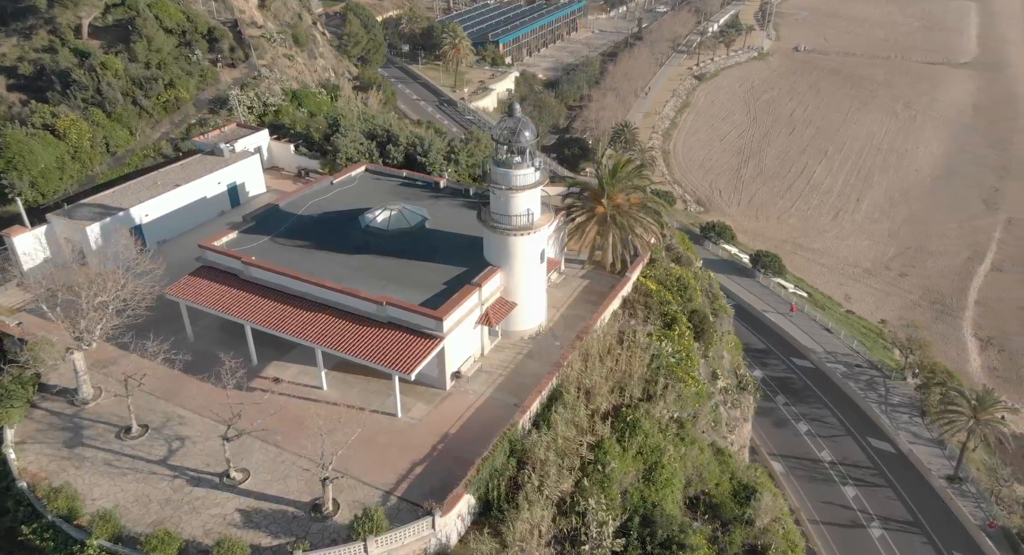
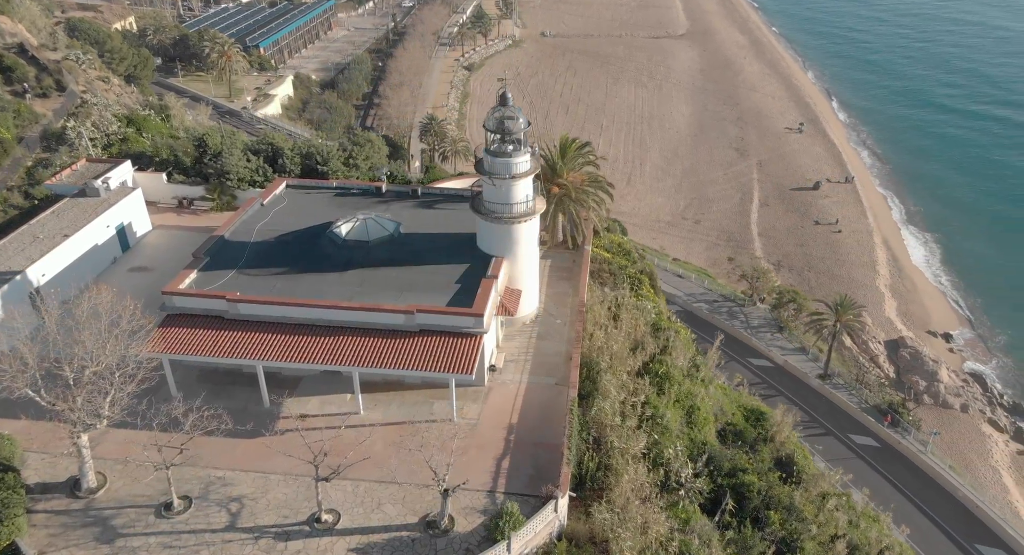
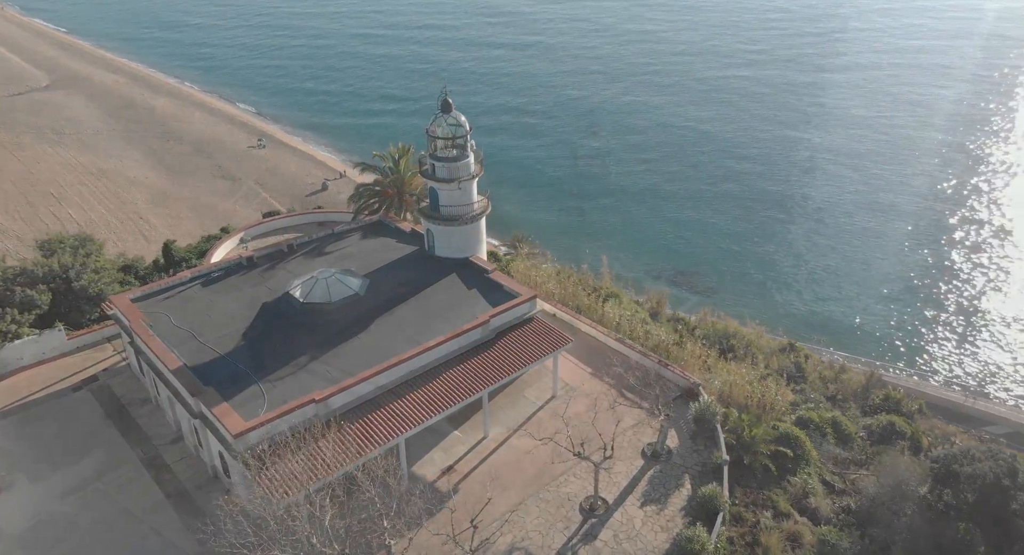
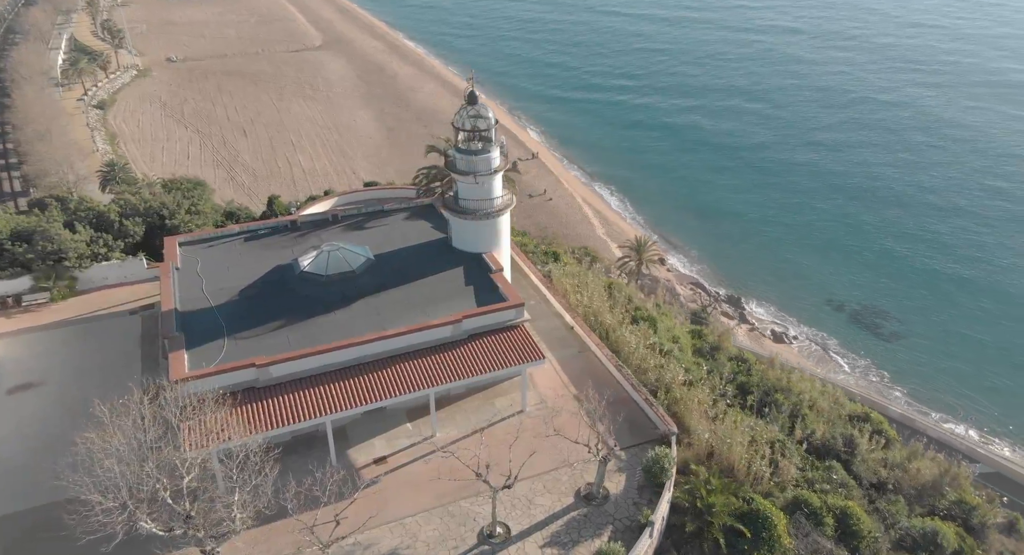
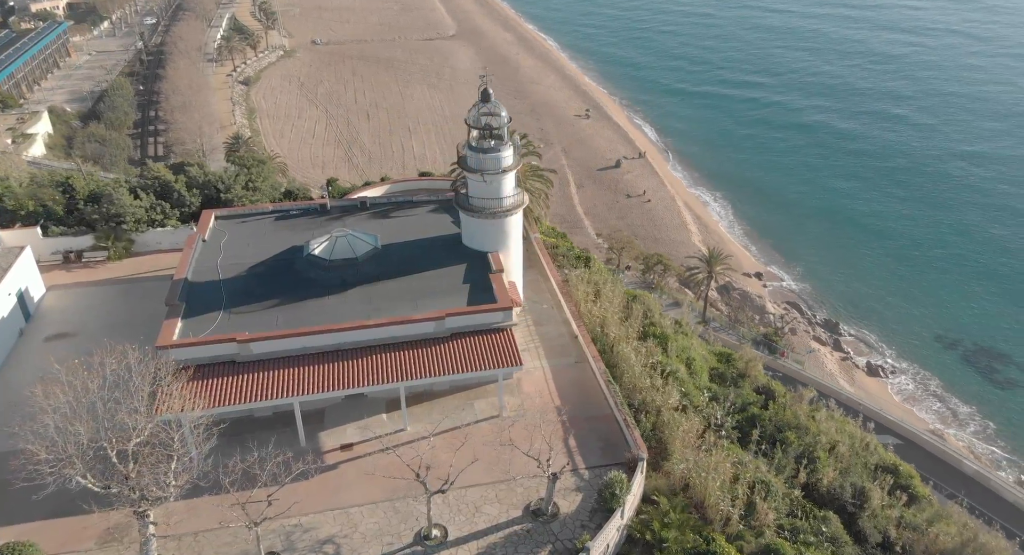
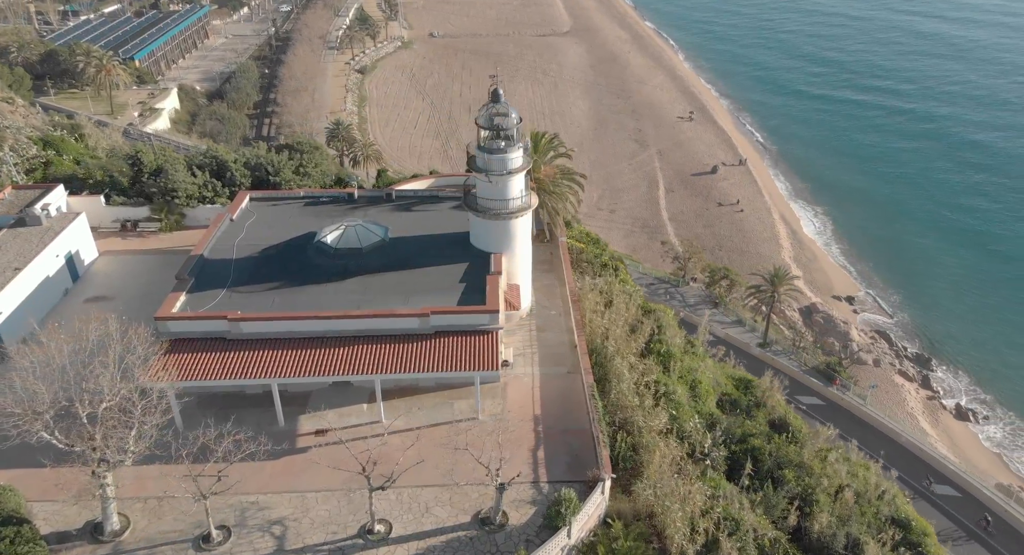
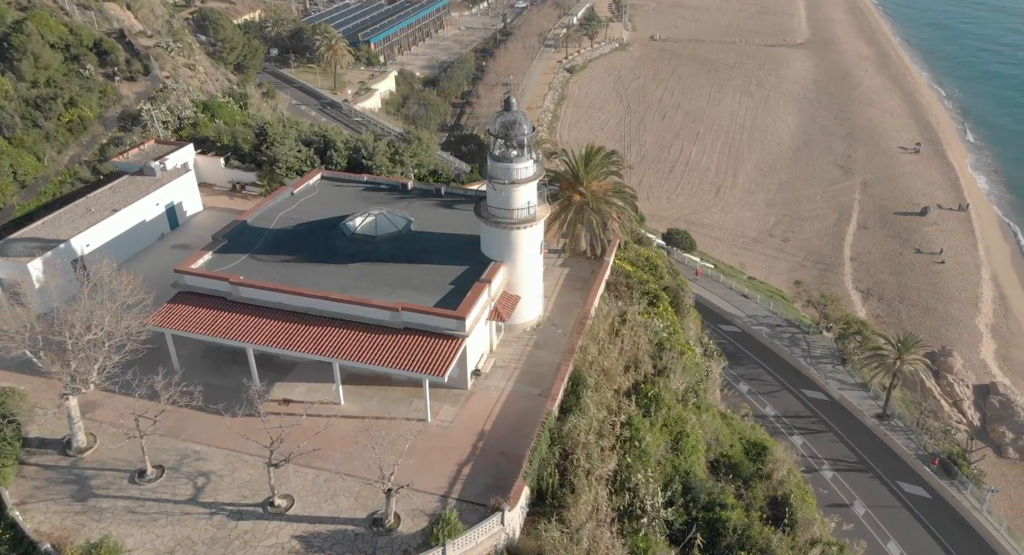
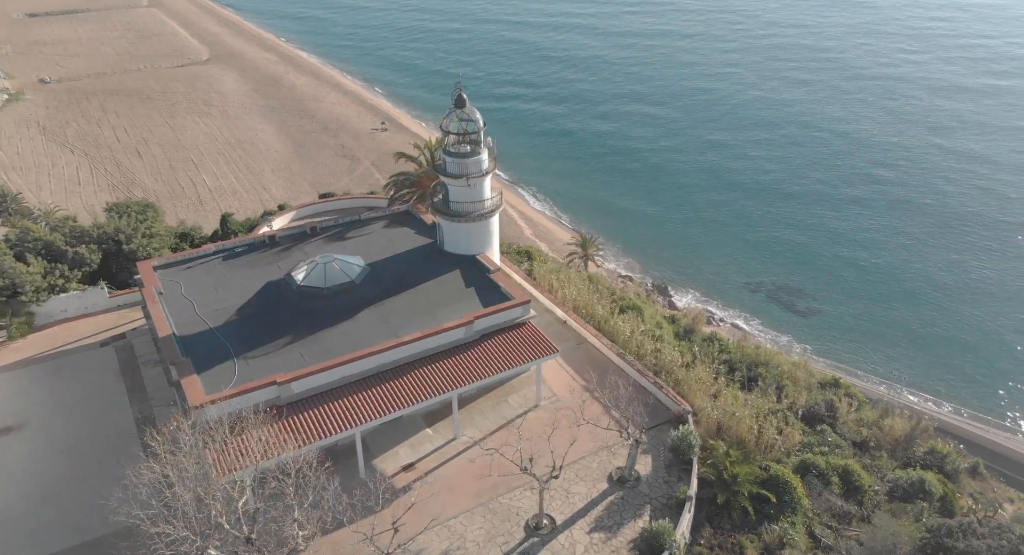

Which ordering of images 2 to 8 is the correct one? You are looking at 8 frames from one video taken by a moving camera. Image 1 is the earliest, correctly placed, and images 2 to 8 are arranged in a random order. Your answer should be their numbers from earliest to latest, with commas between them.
7, 2, 6, 5, 4, 8, 3
